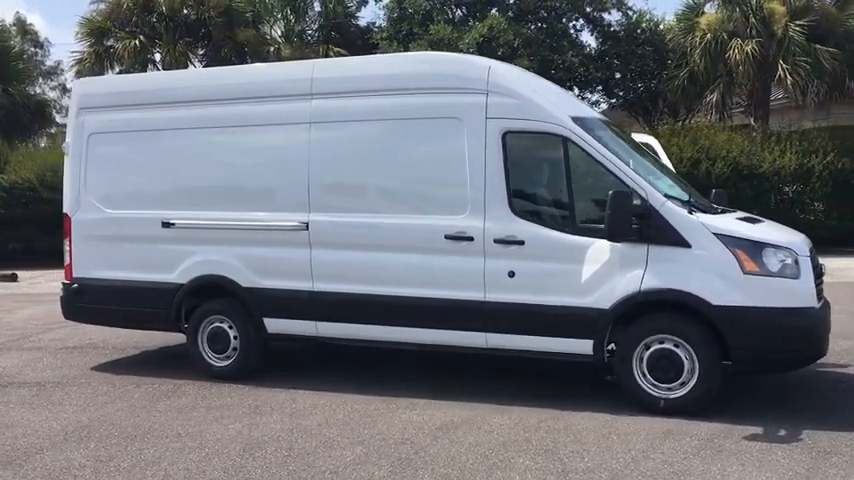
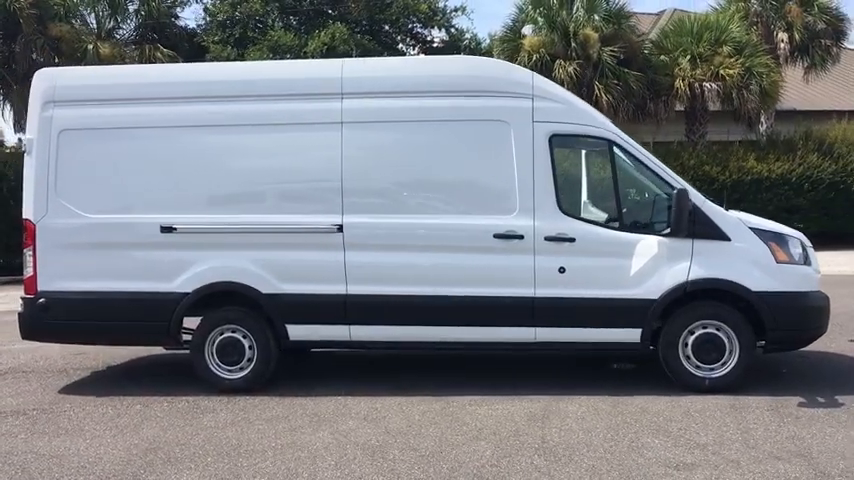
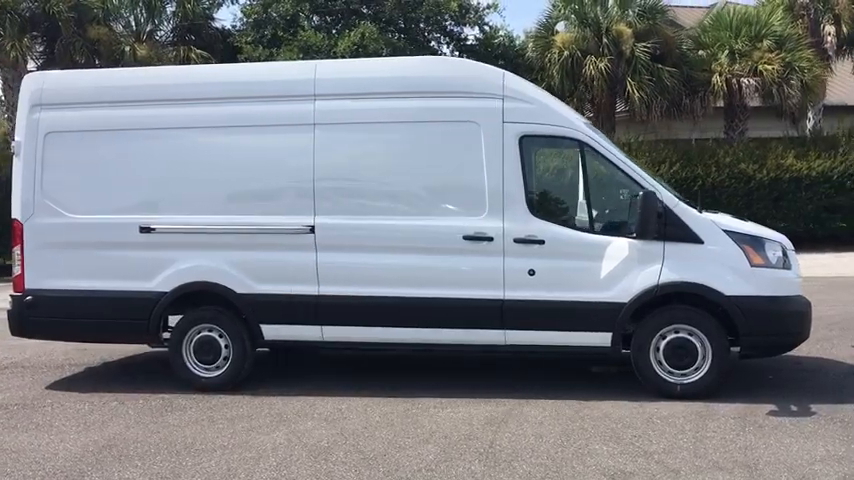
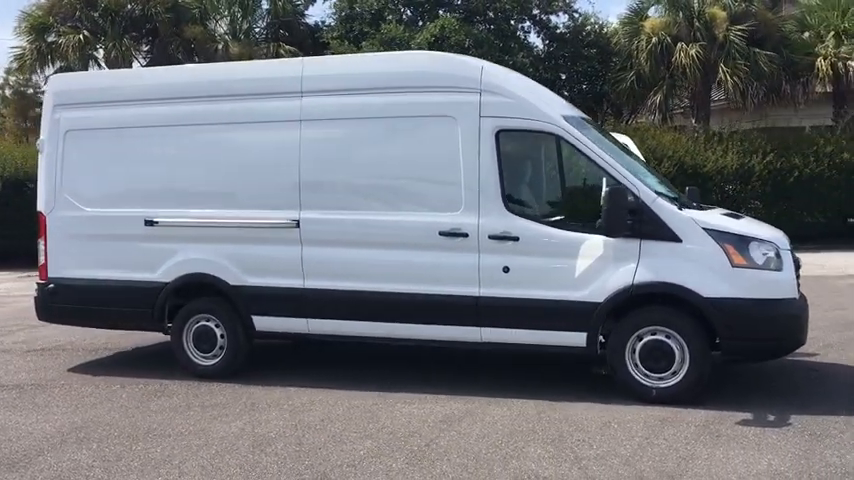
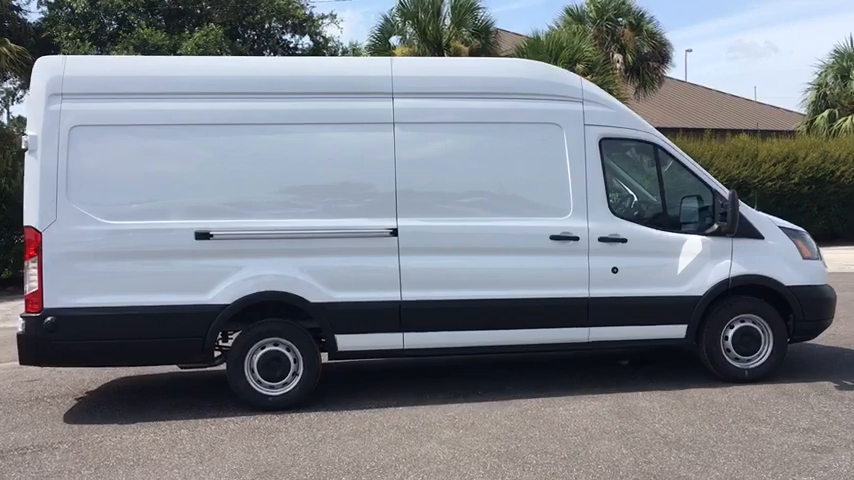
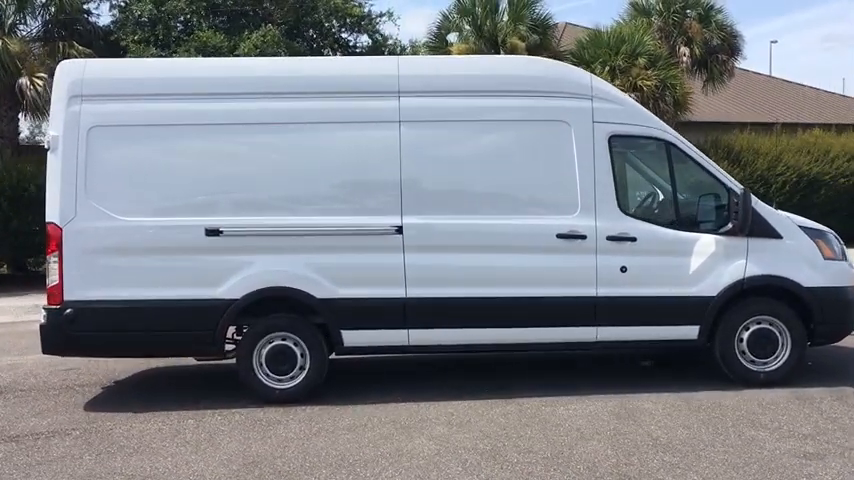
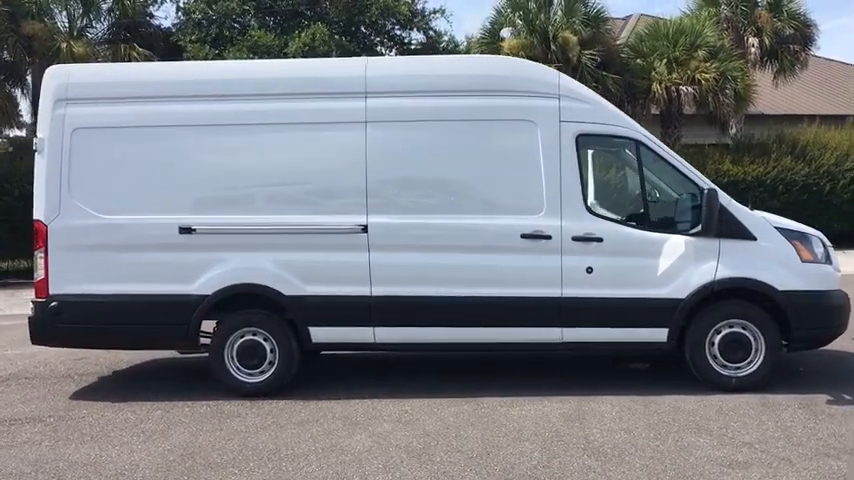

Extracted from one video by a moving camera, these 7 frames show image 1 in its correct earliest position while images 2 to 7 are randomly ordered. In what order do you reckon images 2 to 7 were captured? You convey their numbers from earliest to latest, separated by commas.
4, 3, 2, 7, 6, 5
